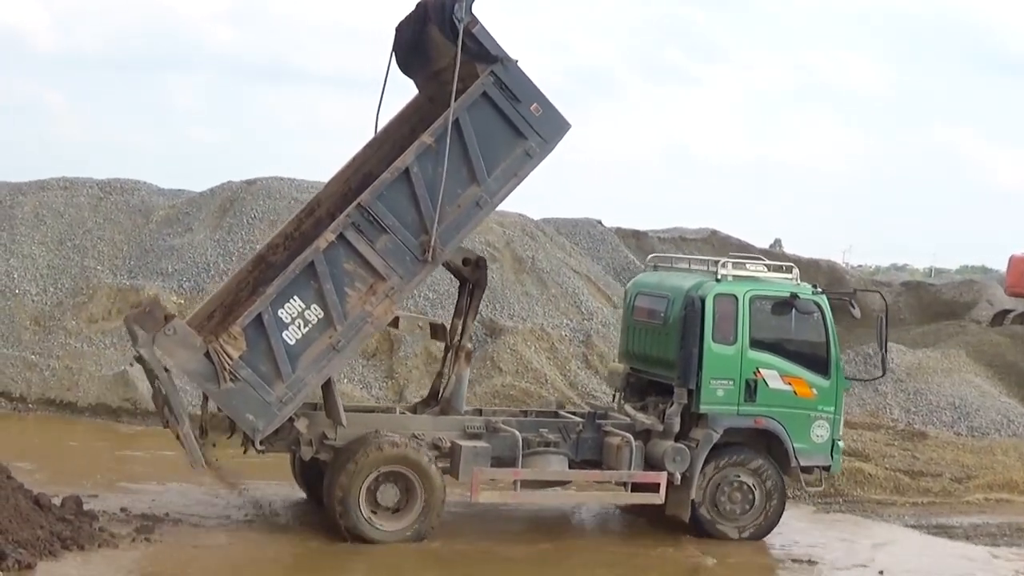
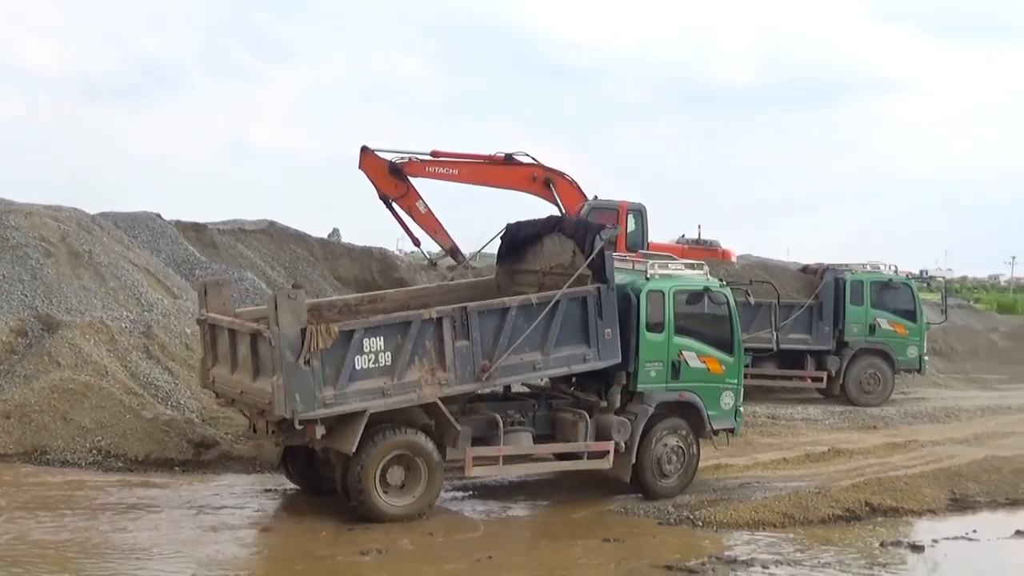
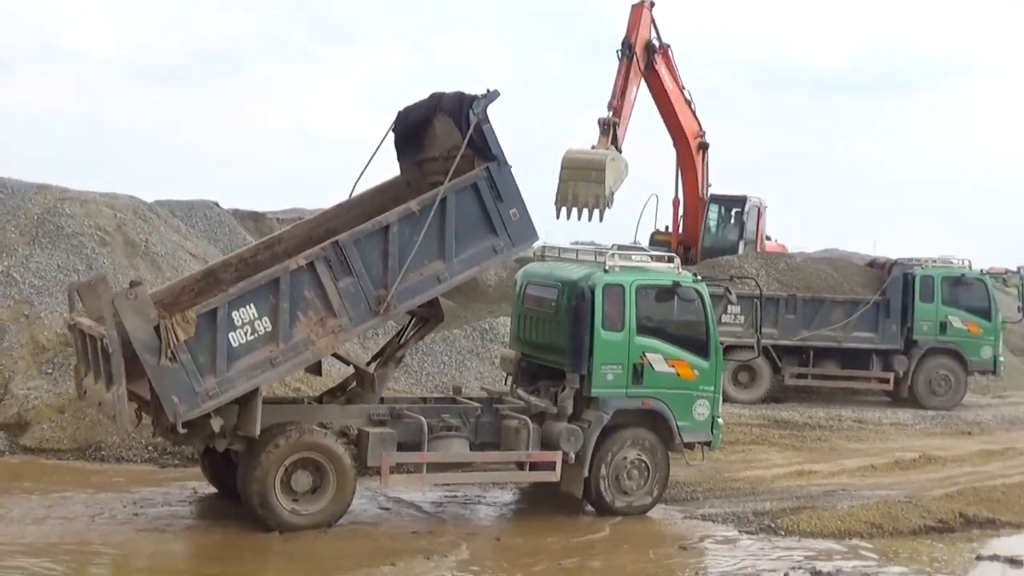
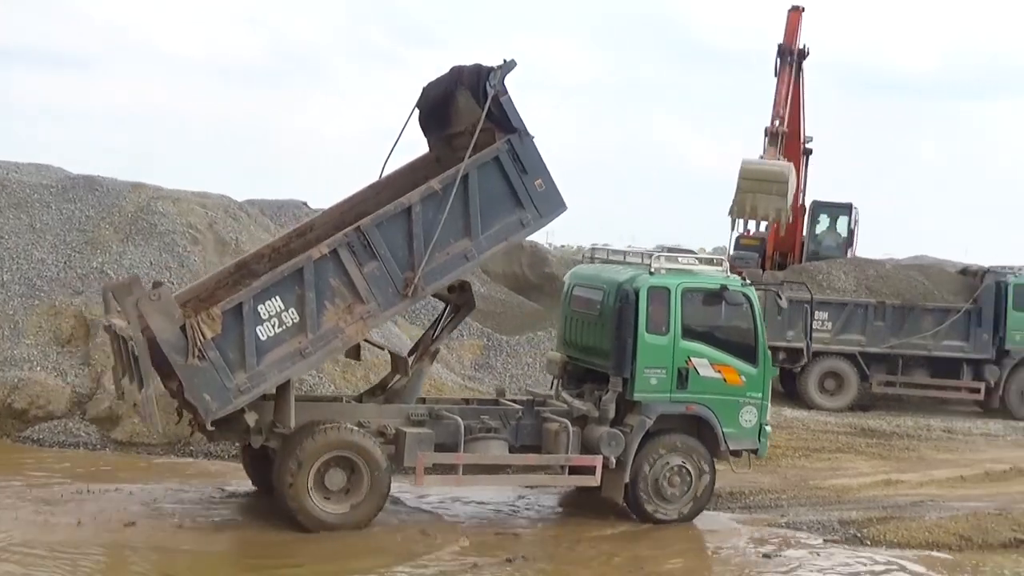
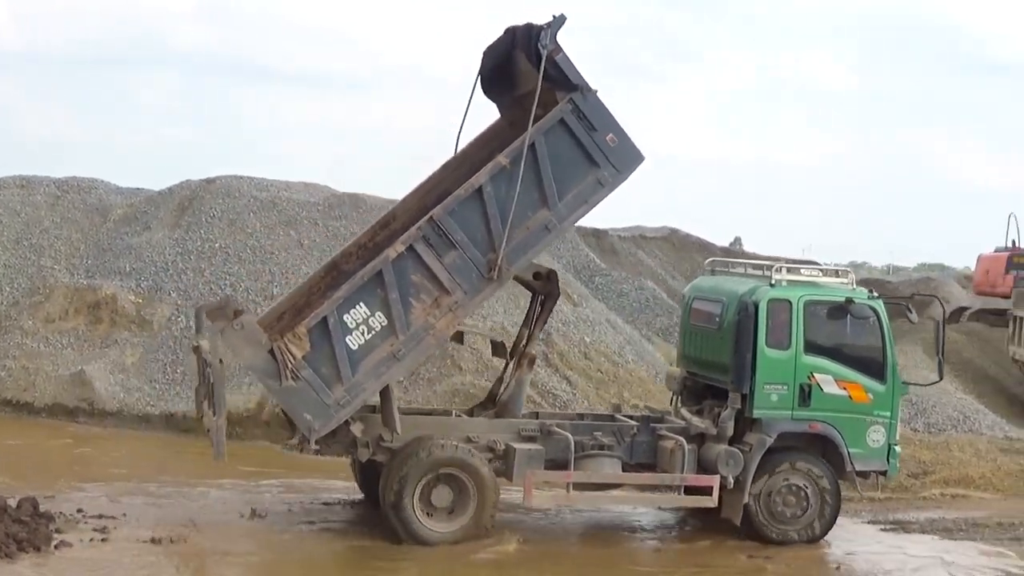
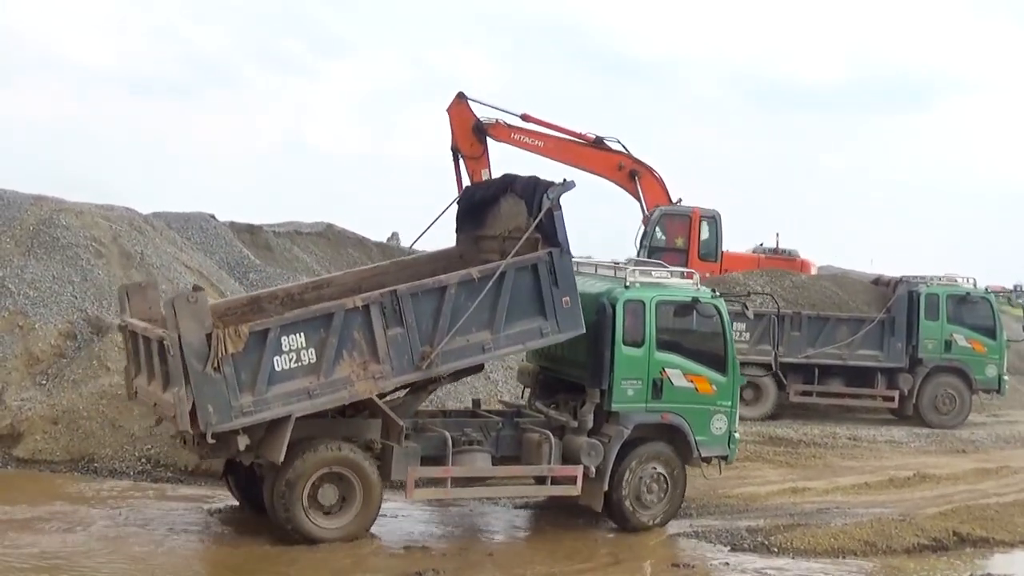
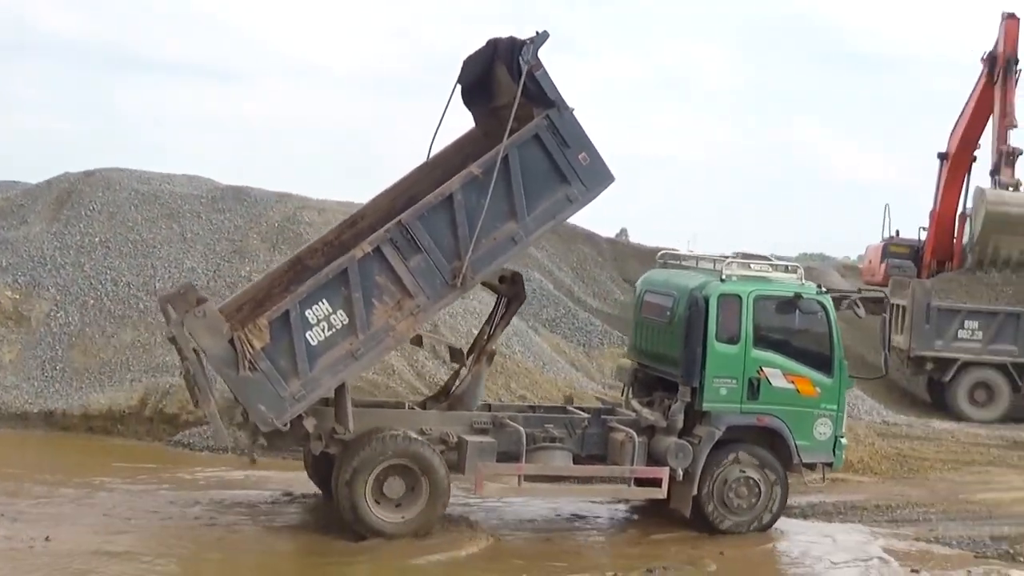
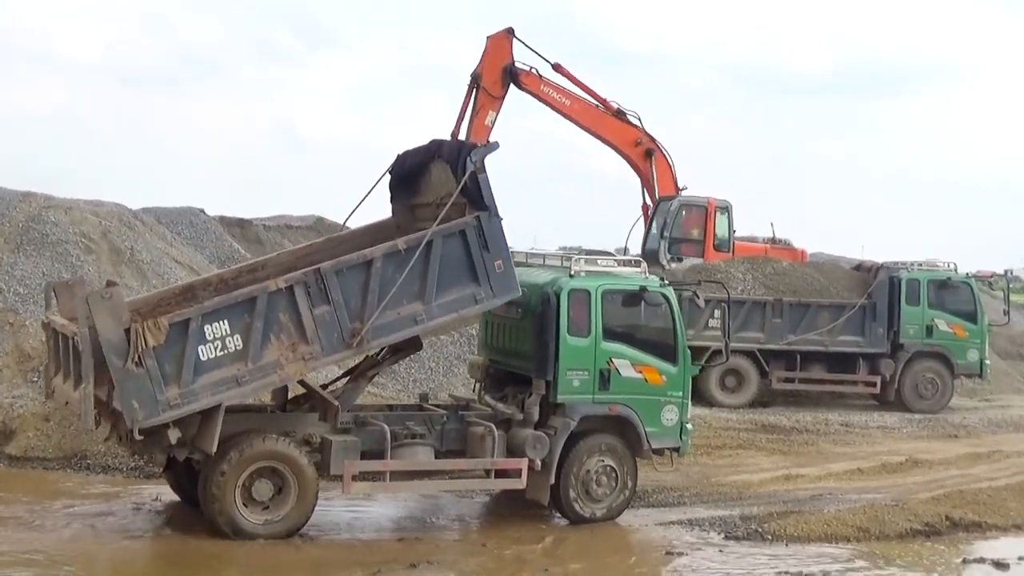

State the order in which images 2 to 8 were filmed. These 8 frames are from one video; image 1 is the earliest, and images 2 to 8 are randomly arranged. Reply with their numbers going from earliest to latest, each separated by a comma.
5, 7, 4, 3, 8, 6, 2
